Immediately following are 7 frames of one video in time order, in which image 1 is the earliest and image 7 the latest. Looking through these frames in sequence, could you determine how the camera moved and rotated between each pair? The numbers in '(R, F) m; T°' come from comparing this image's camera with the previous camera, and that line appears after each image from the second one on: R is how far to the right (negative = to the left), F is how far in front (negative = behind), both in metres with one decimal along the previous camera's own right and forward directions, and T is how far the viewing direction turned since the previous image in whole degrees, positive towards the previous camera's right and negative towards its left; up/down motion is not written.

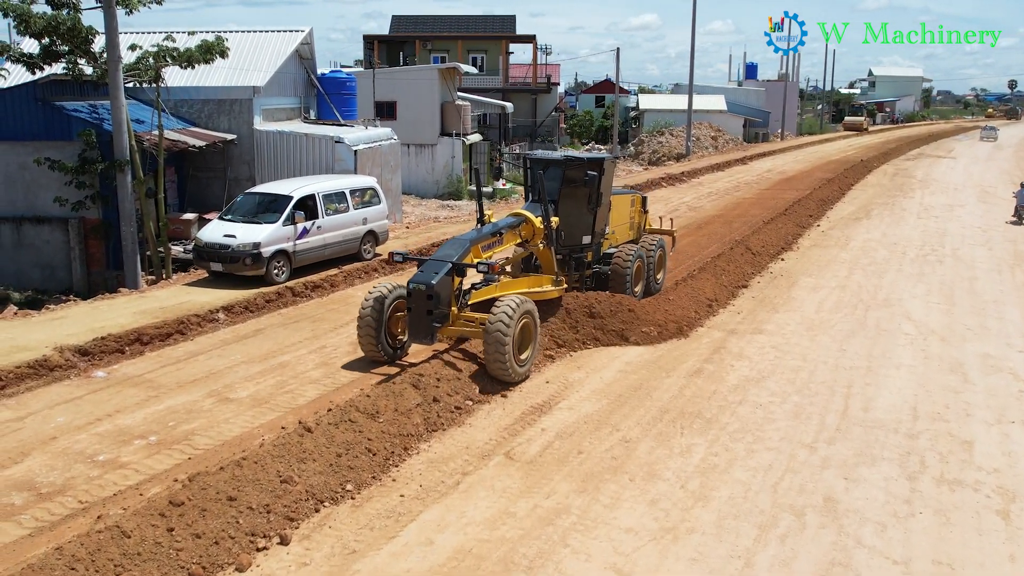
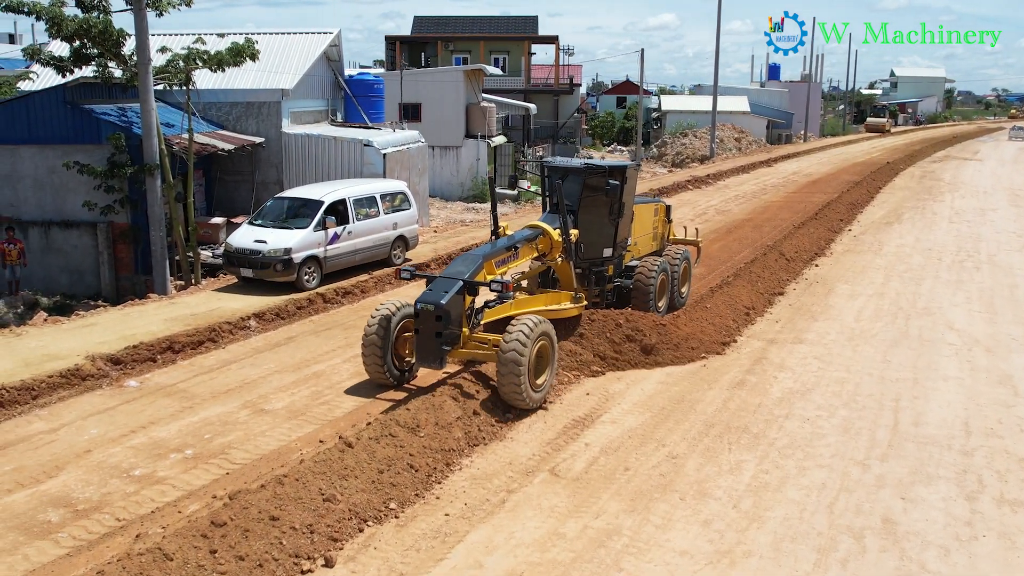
(-0.2, +0.2) m; -1°
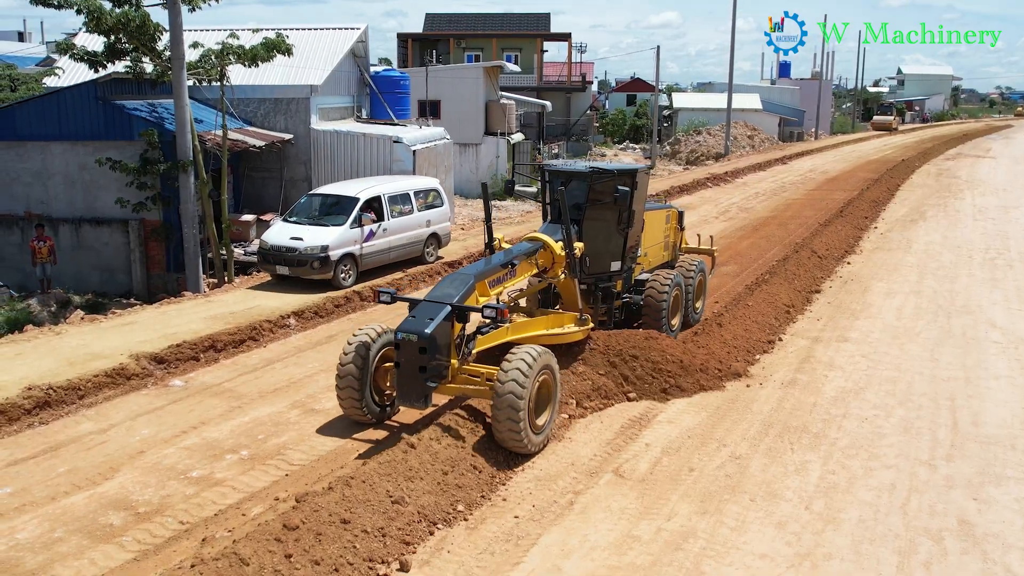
(-0.5, +0.2) m; 0°
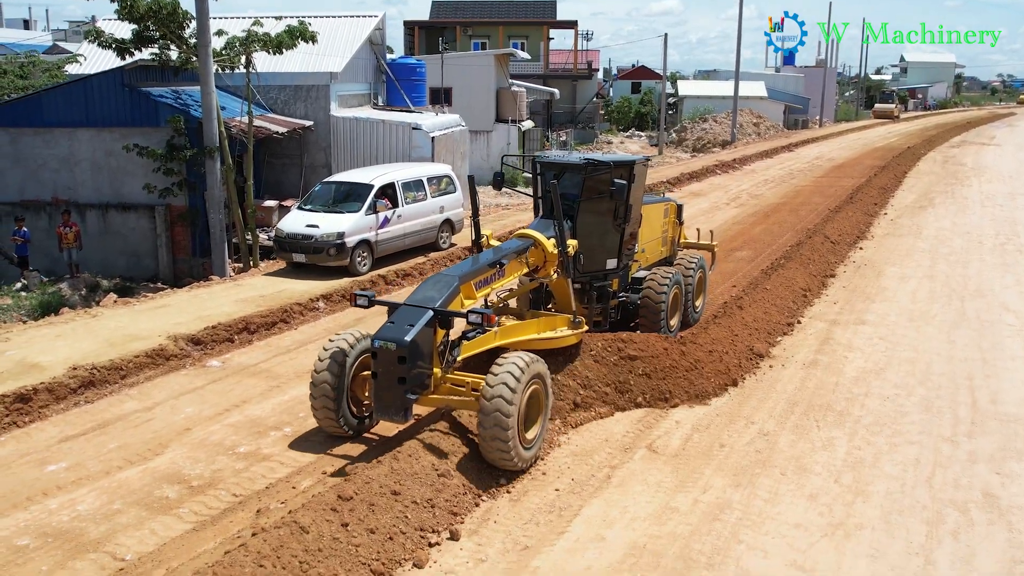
(-0.3, -0.2) m; 0°
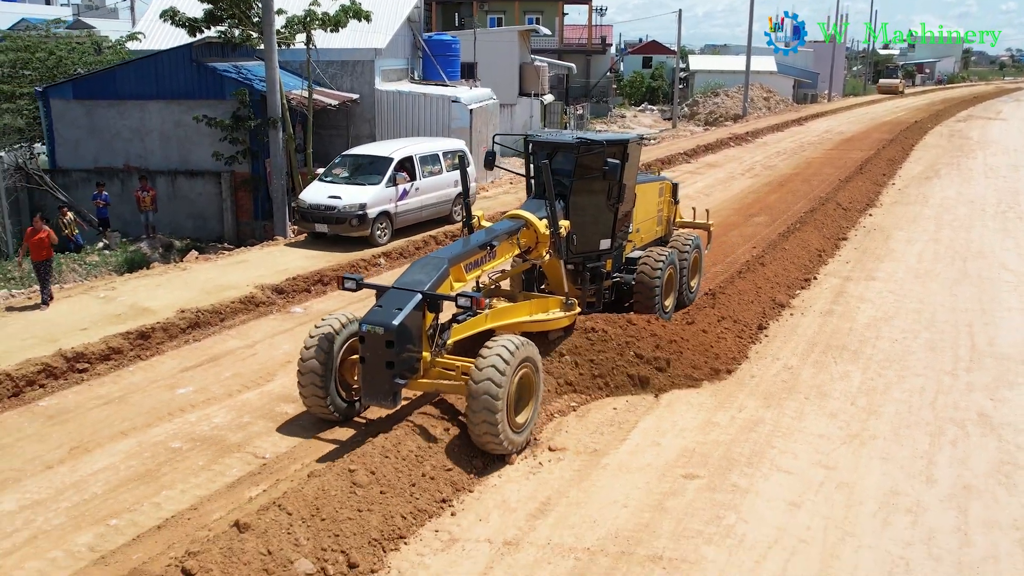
(-0.5, -1.2) m; 0°
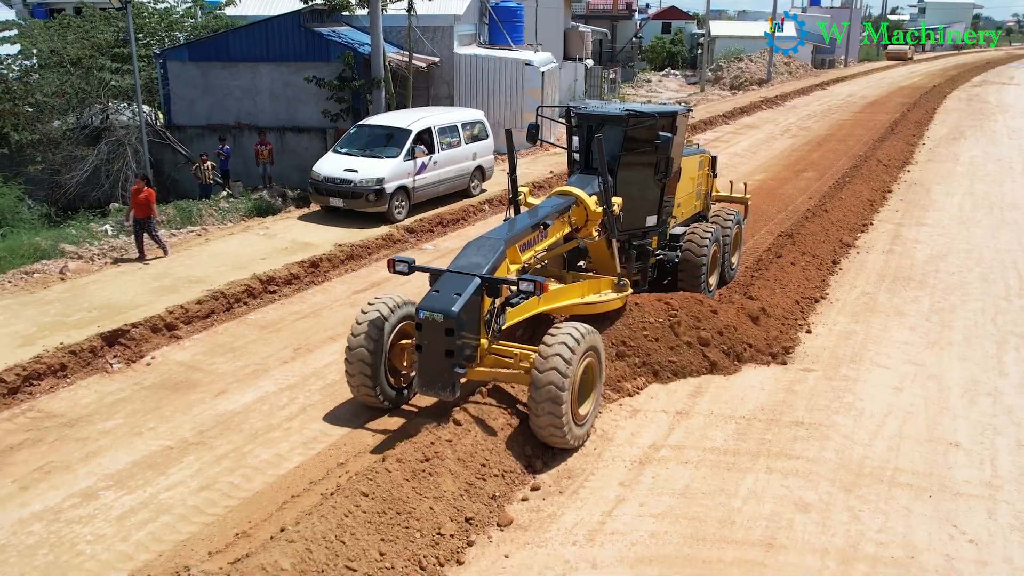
(-1.4, -1.6) m; 0°
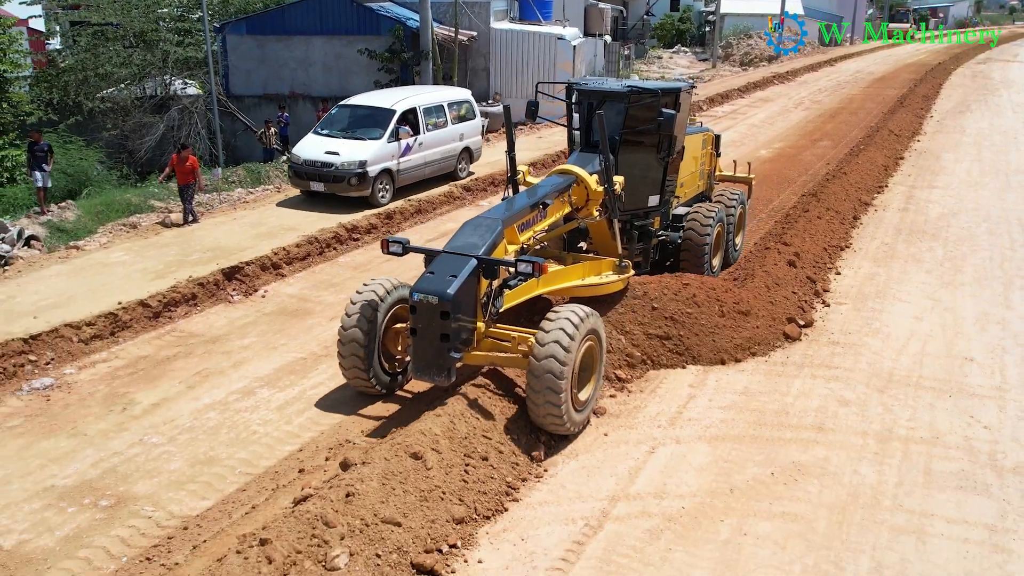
(-0.7, -1.3) m; 0°
